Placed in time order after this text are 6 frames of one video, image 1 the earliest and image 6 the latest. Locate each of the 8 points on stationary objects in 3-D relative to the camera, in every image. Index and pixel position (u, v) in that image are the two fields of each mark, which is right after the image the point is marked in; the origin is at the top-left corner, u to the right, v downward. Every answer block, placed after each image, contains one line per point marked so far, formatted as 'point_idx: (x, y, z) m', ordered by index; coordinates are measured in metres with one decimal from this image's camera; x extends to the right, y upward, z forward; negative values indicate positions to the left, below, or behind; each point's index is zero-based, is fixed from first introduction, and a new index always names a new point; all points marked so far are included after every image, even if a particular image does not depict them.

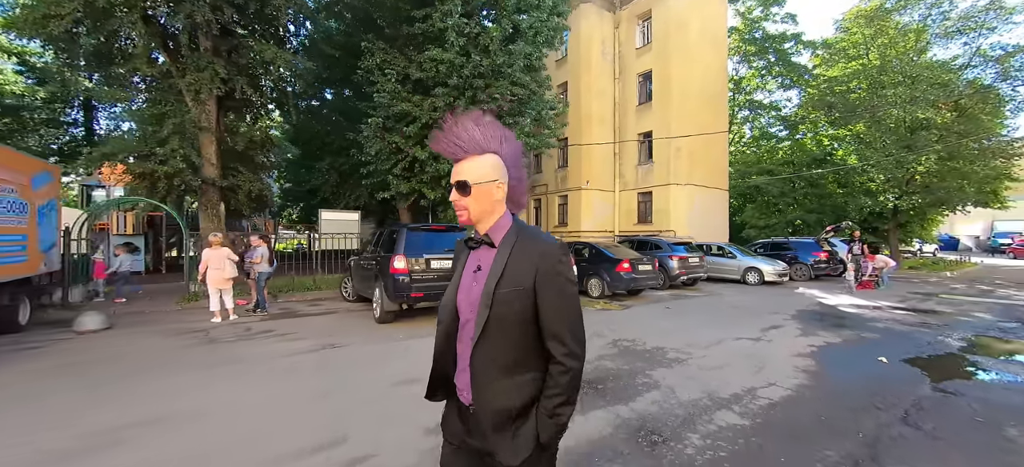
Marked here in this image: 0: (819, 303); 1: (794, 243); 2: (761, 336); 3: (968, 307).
0: (+7.9, -1.8, +10.1) m
1: (+11.3, -0.4, +15.7) m
2: (+4.0, -1.6, +6.3) m
3: (+11.2, -1.8, +9.6) m
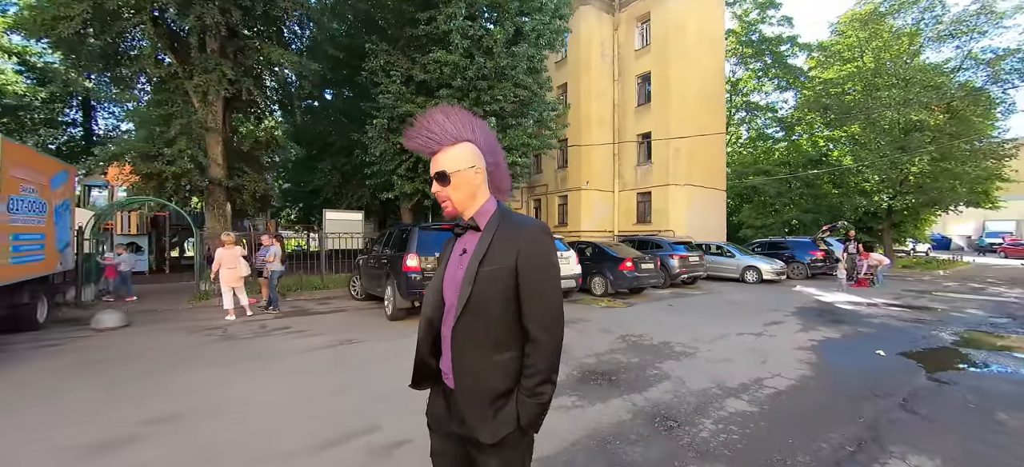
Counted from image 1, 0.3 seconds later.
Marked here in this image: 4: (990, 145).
0: (+8.0, -1.8, +10.4) m
1: (+11.4, -0.4, +15.9) m
2: (+4.2, -1.6, +6.5) m
3: (+11.3, -1.8, +9.9) m
4: (+20.6, +3.8, +16.8) m
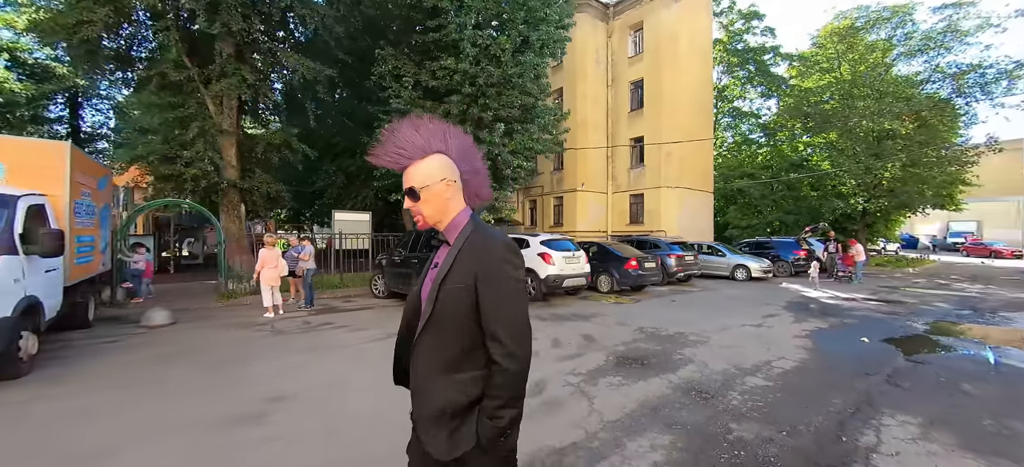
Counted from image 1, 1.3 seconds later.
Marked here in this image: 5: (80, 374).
0: (+8.3, -1.8, +11.3) m
1: (+11.4, -0.4, +17.0) m
2: (+4.6, -1.7, +7.2) m
3: (+11.6, -1.8, +10.9) m
4: (+20.6, +3.8, +18.2) m
5: (-4.8, -1.6, +4.4) m
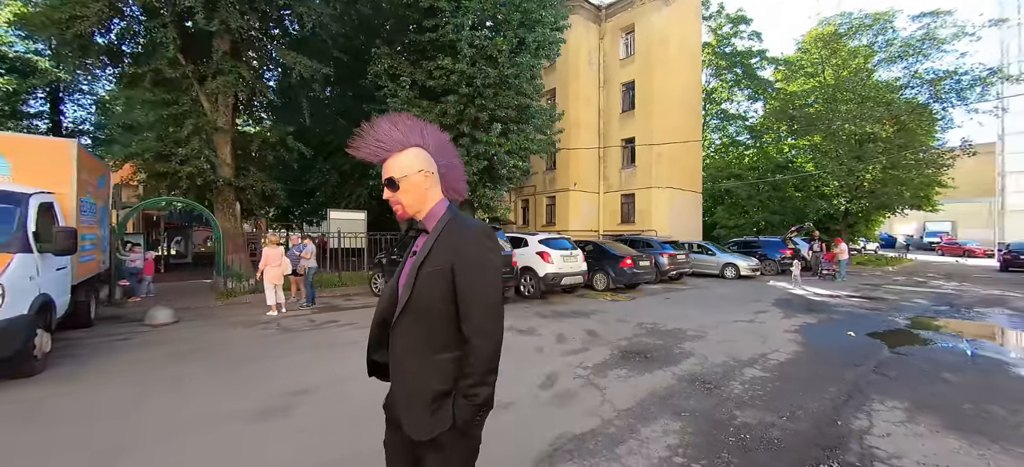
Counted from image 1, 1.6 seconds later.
0: (+8.2, -1.8, +11.7) m
1: (+11.2, -0.4, +17.5) m
2: (+4.7, -1.6, +7.5) m
3: (+11.5, -1.8, +11.4) m
4: (+20.3, +3.8, +18.9) m
5: (-4.7, -1.6, +4.4) m
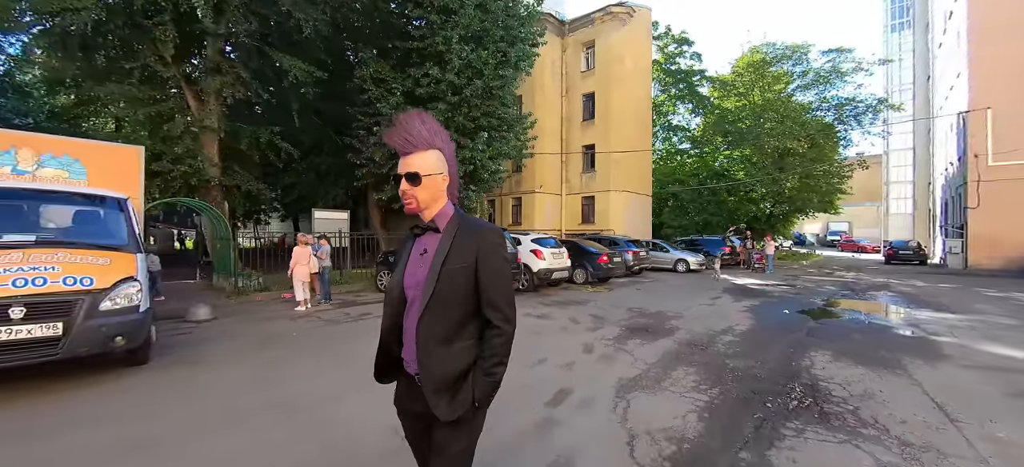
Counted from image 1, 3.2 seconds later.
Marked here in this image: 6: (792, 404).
0: (+7.8, -1.8, +13.8) m
1: (+9.9, -0.3, +20.0) m
2: (+4.8, -1.7, +9.3) m
3: (+11.1, -1.8, +14.1) m
4: (+18.8, +3.8, +22.7) m
5: (-4.1, -1.6, +4.9) m
6: (+2.6, -1.6, +3.6) m
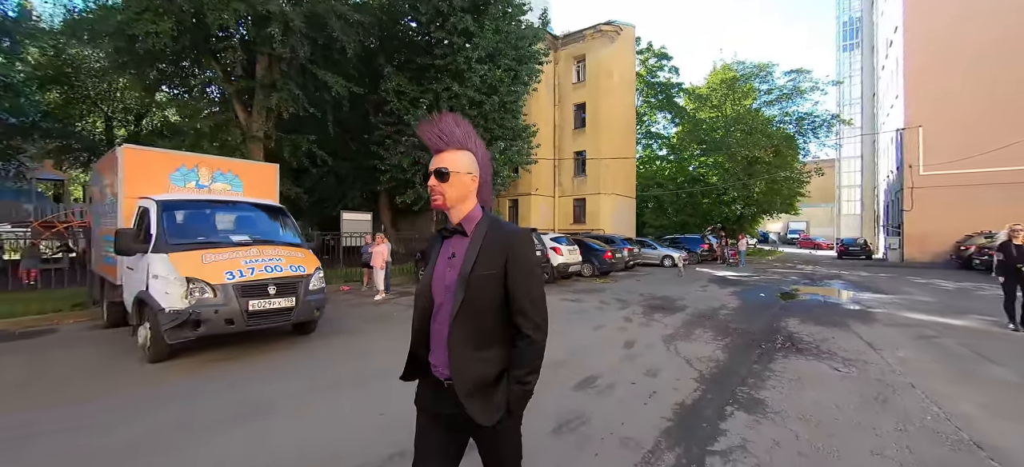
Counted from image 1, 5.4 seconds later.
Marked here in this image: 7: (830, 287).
0: (+8.3, -1.7, +16.1) m
1: (+10.0, -0.3, +22.3) m
2: (+5.6, -1.6, +11.3) m
3: (+11.5, -1.7, +16.5) m
4: (+18.6, +3.9, +25.6) m
5: (-3.0, -1.6, +6.4) m
6: (+3.8, -1.6, +5.5) m
7: (+10.2, -1.7, +12.5) m
